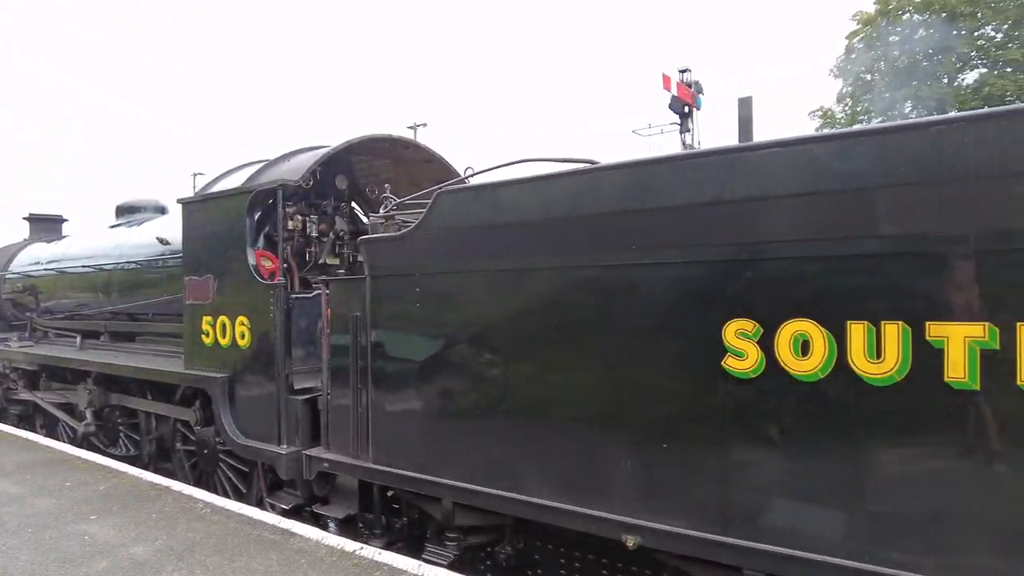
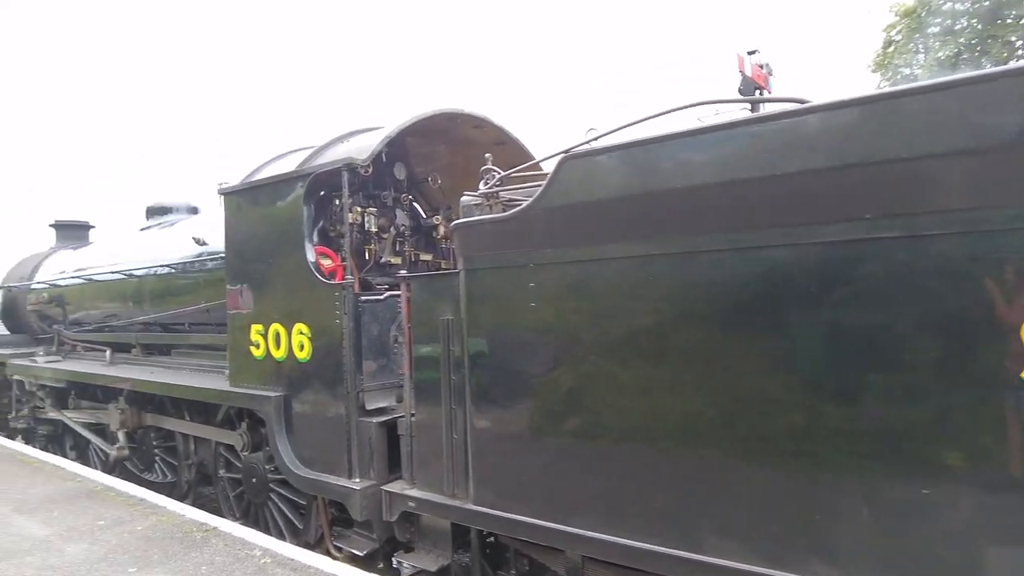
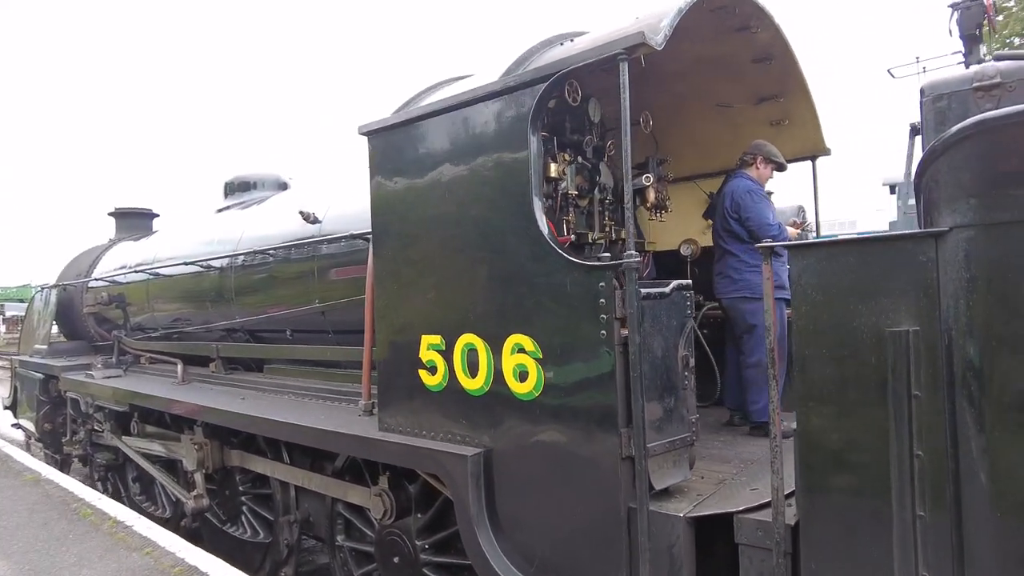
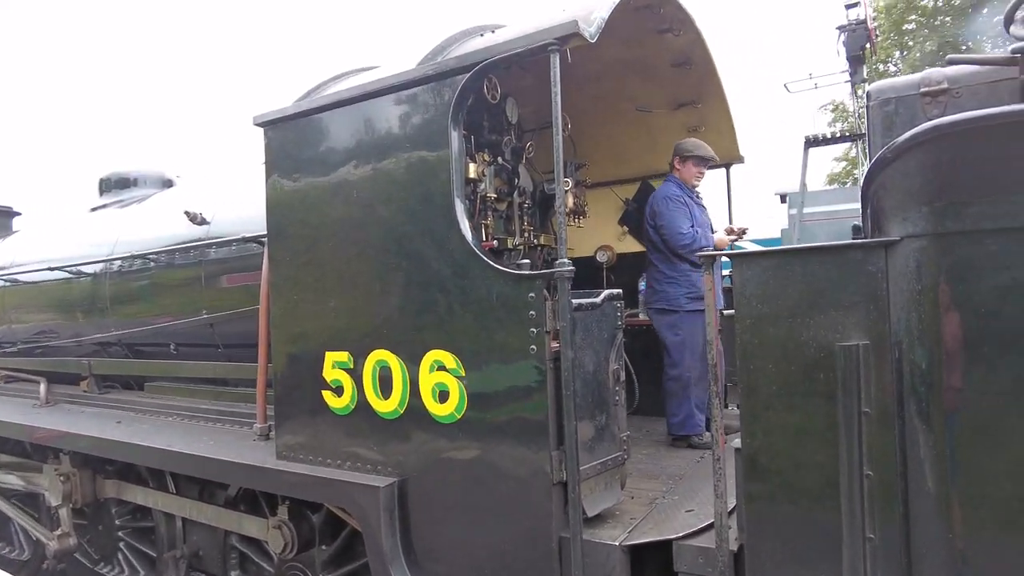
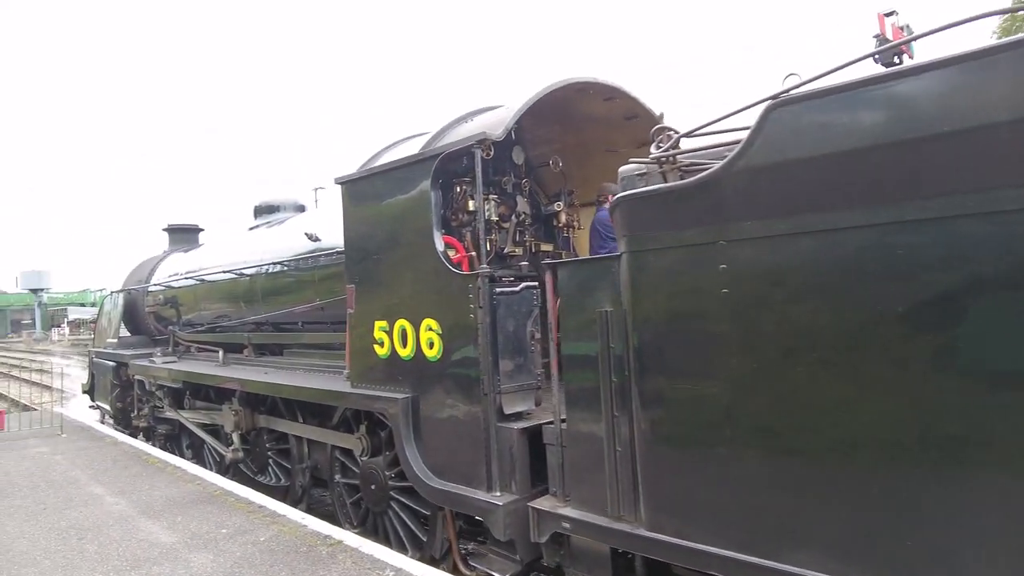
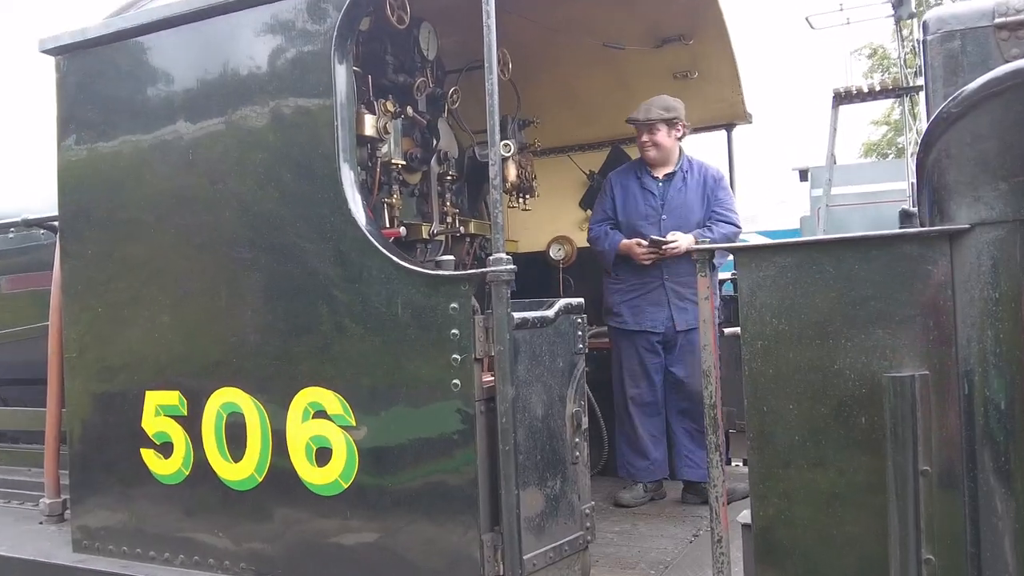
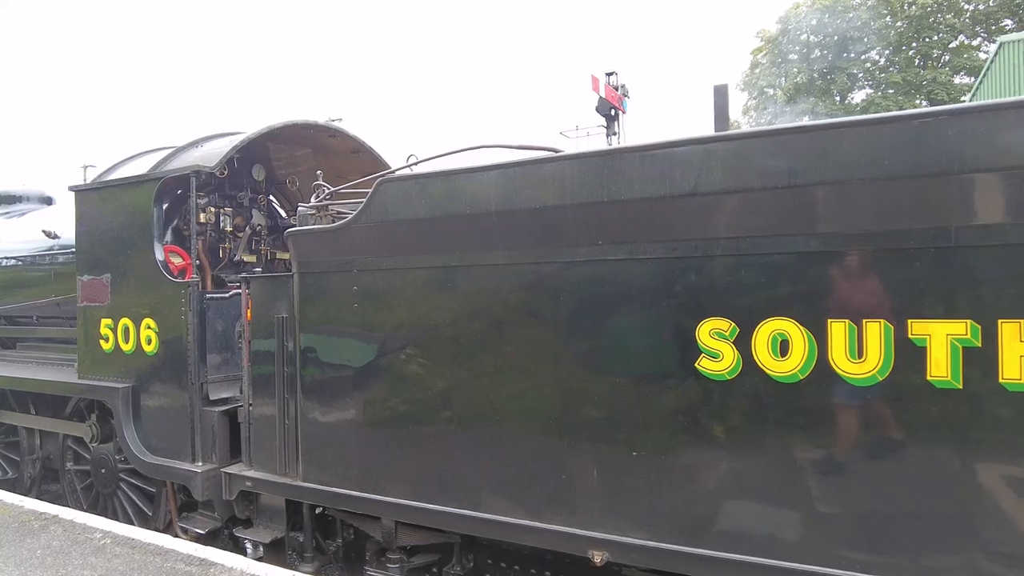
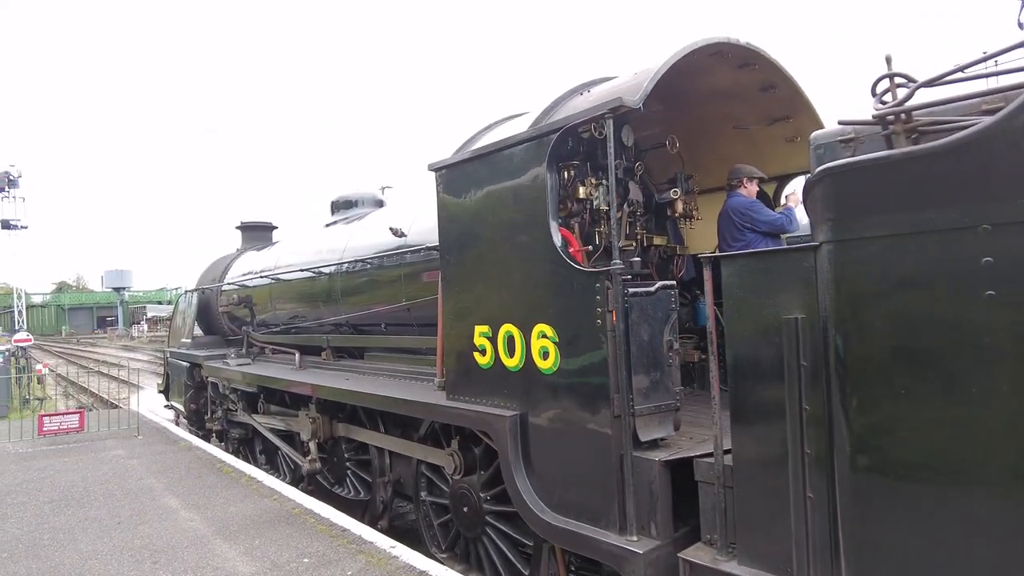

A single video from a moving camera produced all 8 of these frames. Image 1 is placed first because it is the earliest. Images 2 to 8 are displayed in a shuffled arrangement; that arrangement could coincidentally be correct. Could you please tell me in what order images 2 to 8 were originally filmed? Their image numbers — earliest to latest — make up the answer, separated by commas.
7, 2, 5, 8, 3, 4, 6
